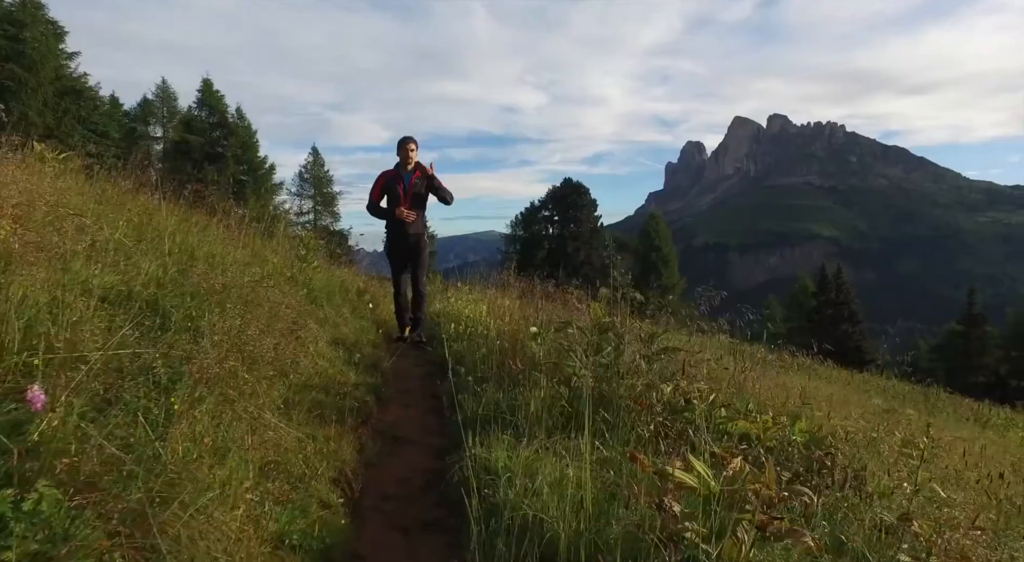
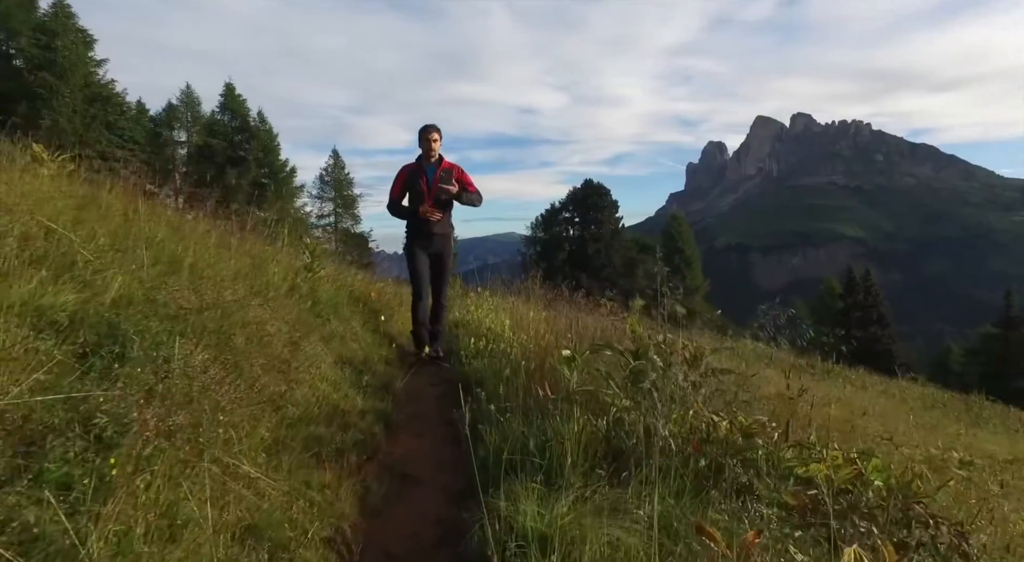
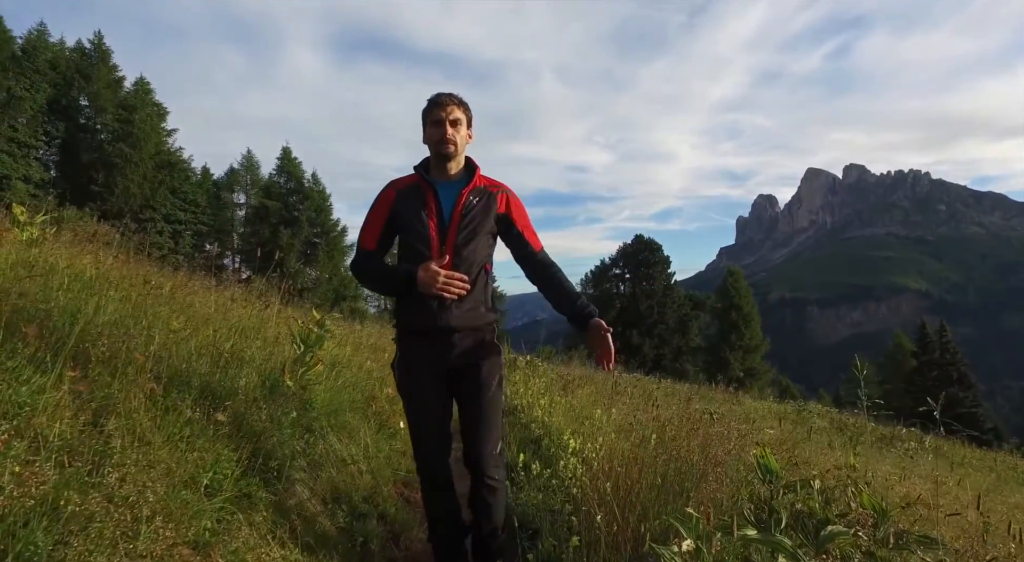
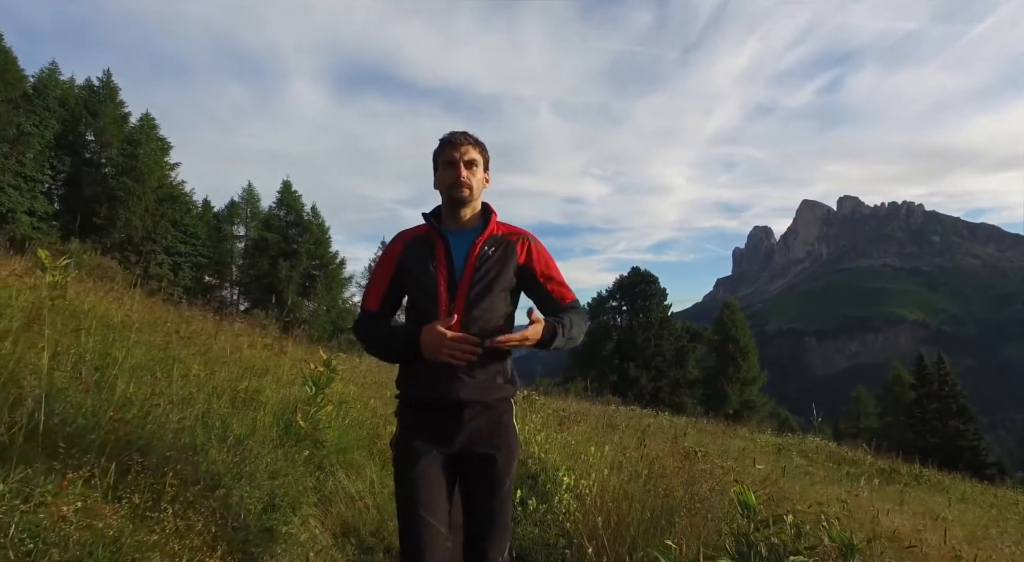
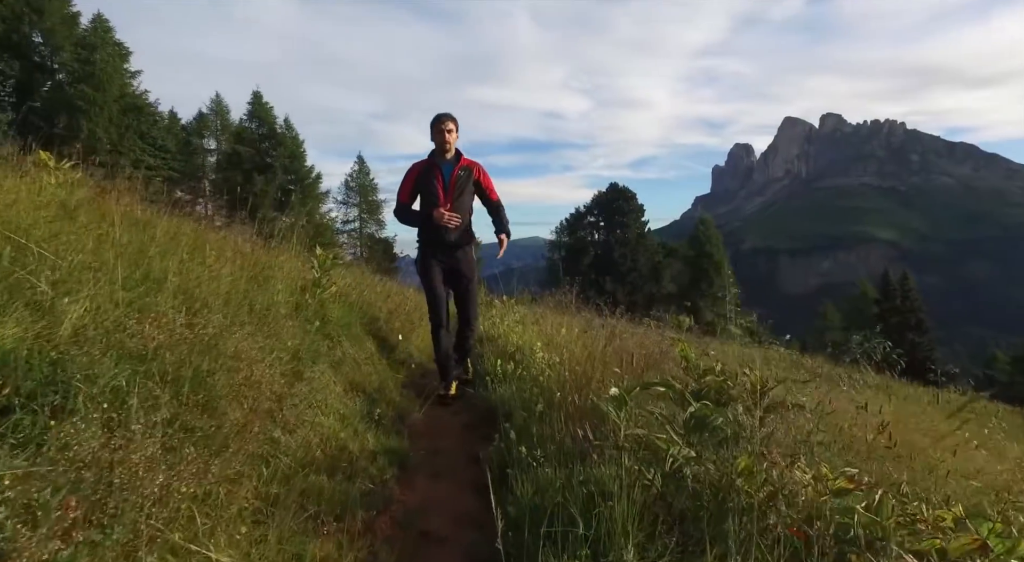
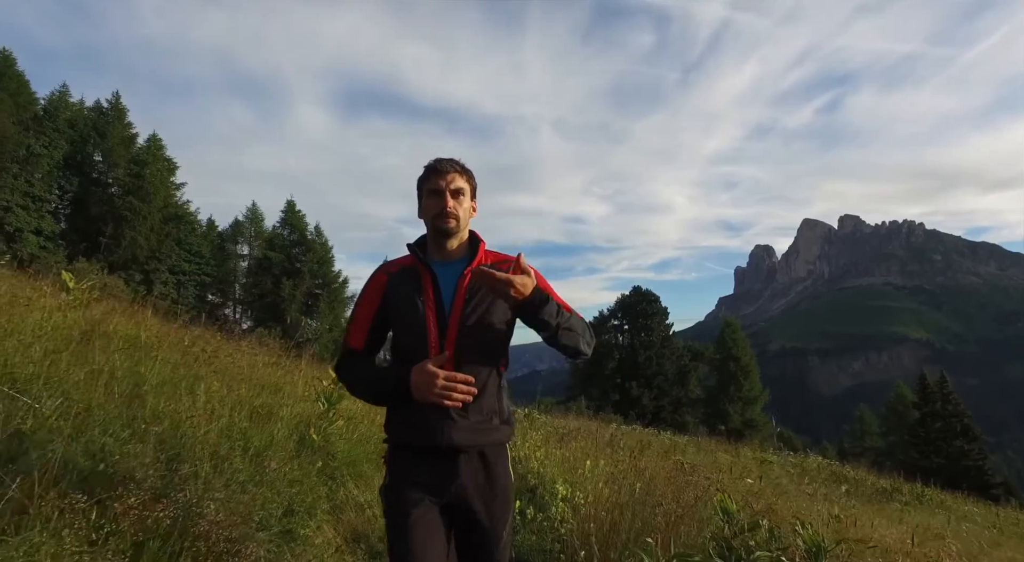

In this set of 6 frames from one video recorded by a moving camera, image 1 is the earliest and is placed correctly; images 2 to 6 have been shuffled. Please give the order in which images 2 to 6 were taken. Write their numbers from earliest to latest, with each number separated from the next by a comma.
2, 5, 3, 4, 6
